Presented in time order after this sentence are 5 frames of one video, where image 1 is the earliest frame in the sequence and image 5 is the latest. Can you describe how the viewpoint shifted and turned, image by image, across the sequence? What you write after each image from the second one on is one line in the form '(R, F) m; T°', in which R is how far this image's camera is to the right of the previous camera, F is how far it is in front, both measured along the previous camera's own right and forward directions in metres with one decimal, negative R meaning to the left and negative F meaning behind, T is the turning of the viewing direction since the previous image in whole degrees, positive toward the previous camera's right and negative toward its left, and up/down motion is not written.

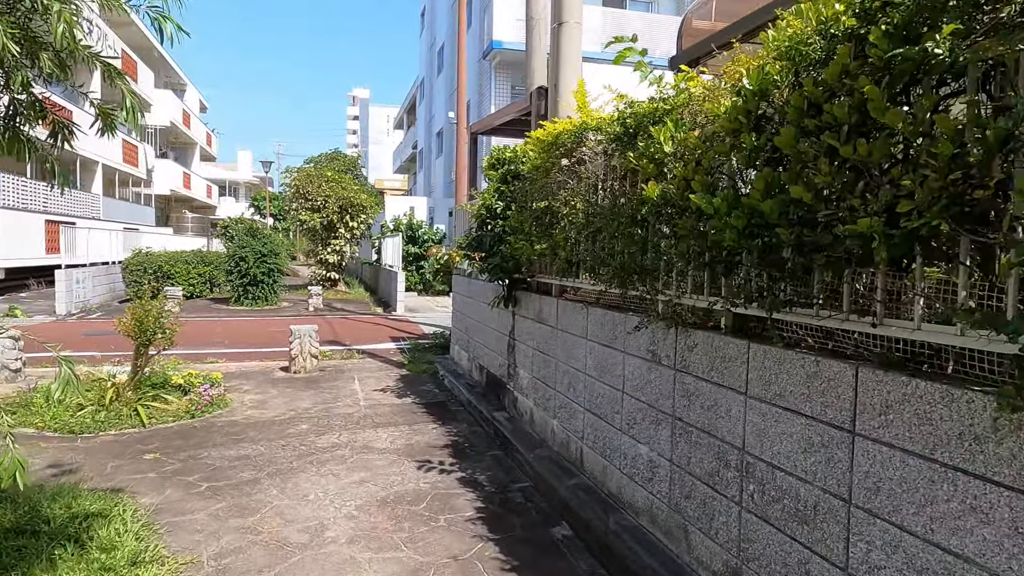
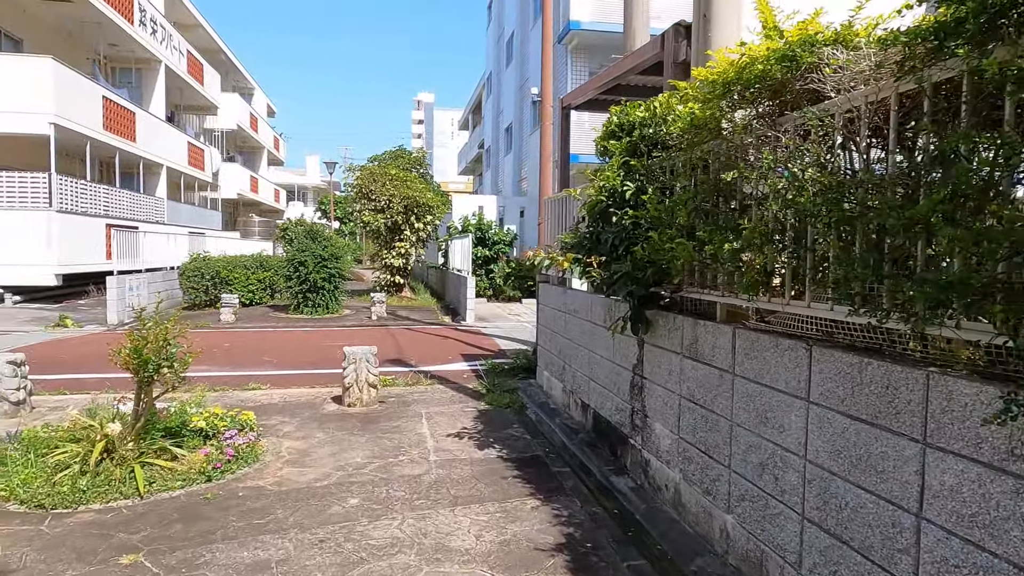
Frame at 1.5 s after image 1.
(-0.4, +1.7) m; -5°
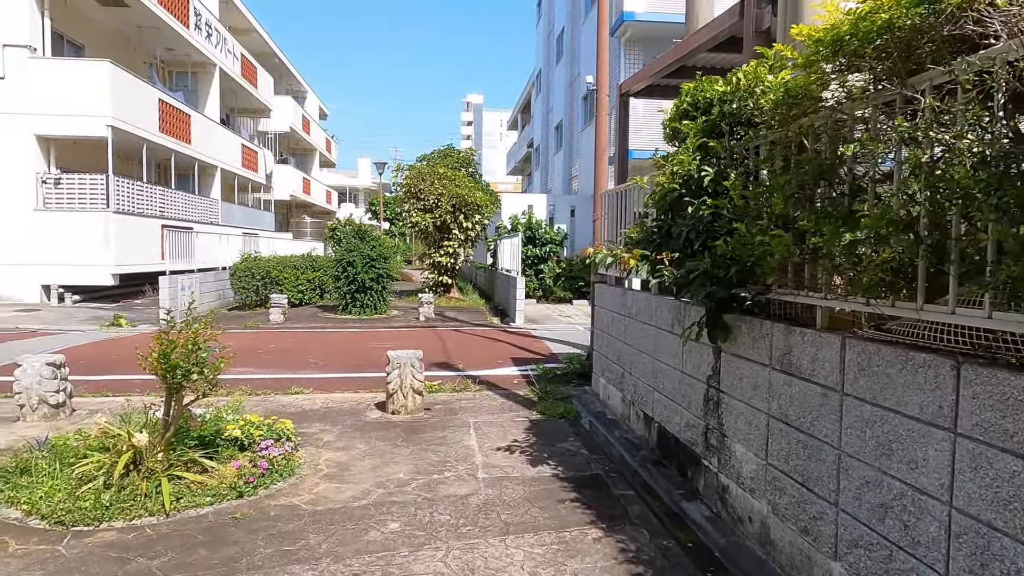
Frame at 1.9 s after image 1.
(-0.1, +0.5) m; -4°
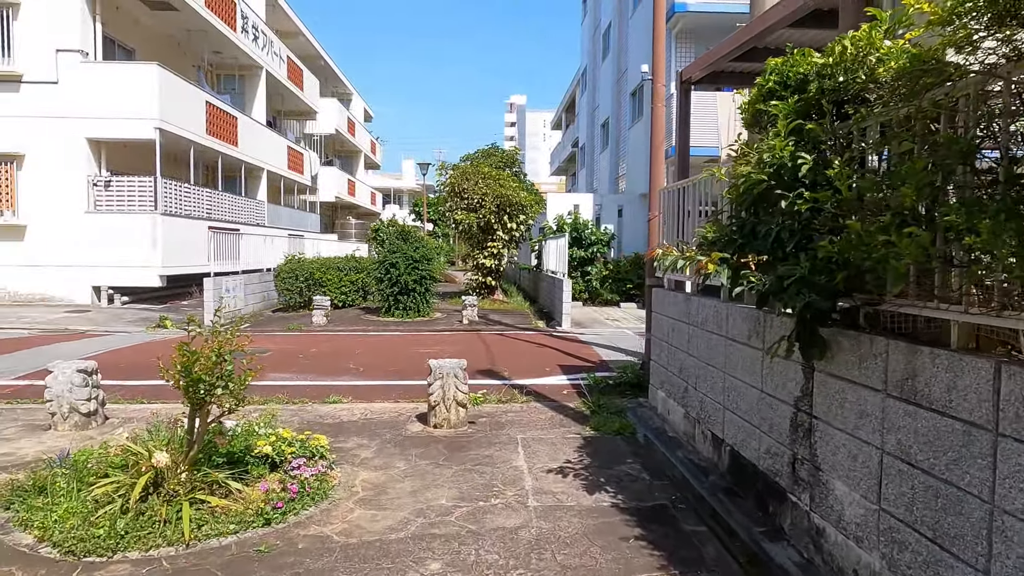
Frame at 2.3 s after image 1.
(-0.1, +0.5) m; -4°
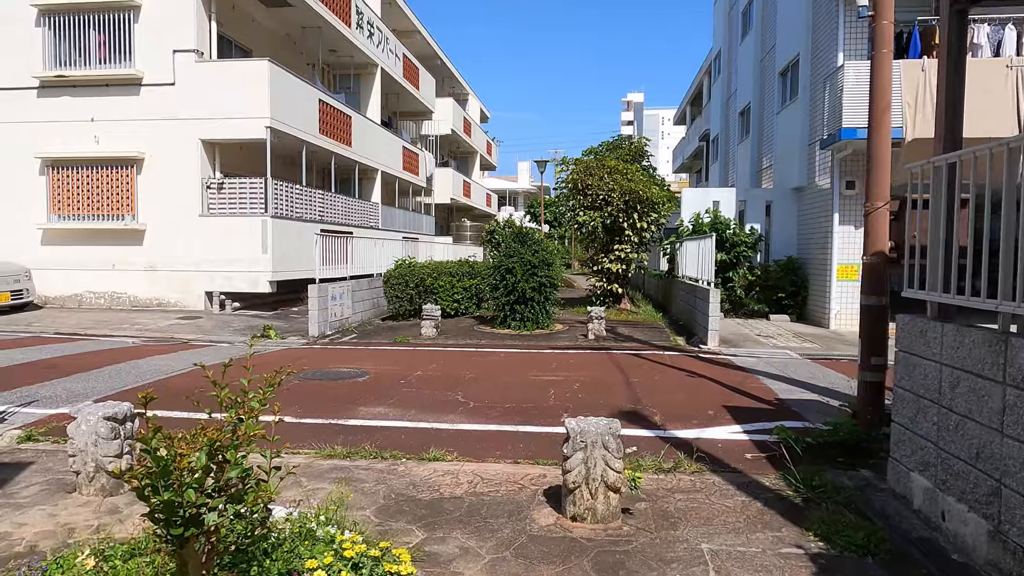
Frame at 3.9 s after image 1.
(-0.4, +1.8) m; -10°
